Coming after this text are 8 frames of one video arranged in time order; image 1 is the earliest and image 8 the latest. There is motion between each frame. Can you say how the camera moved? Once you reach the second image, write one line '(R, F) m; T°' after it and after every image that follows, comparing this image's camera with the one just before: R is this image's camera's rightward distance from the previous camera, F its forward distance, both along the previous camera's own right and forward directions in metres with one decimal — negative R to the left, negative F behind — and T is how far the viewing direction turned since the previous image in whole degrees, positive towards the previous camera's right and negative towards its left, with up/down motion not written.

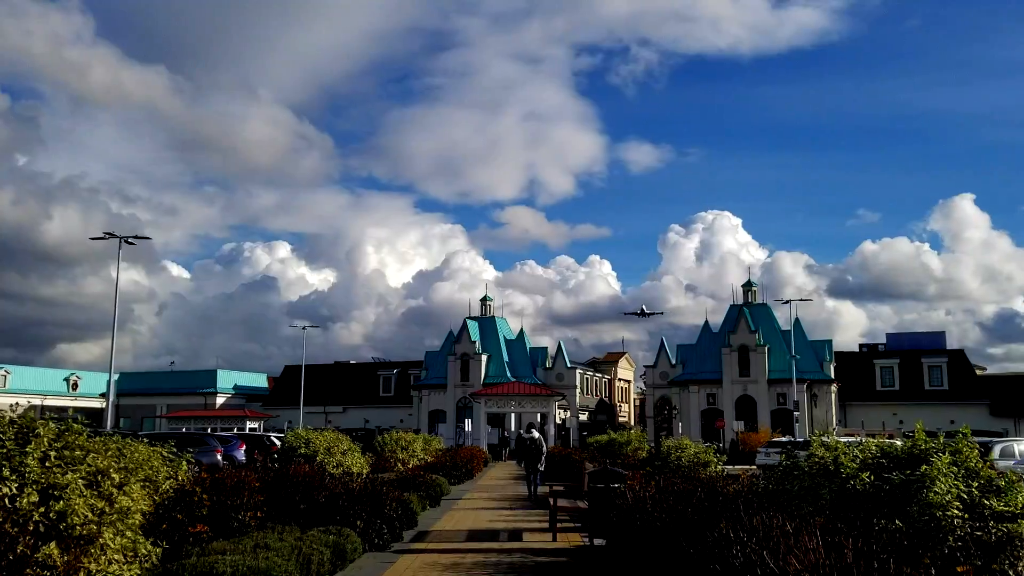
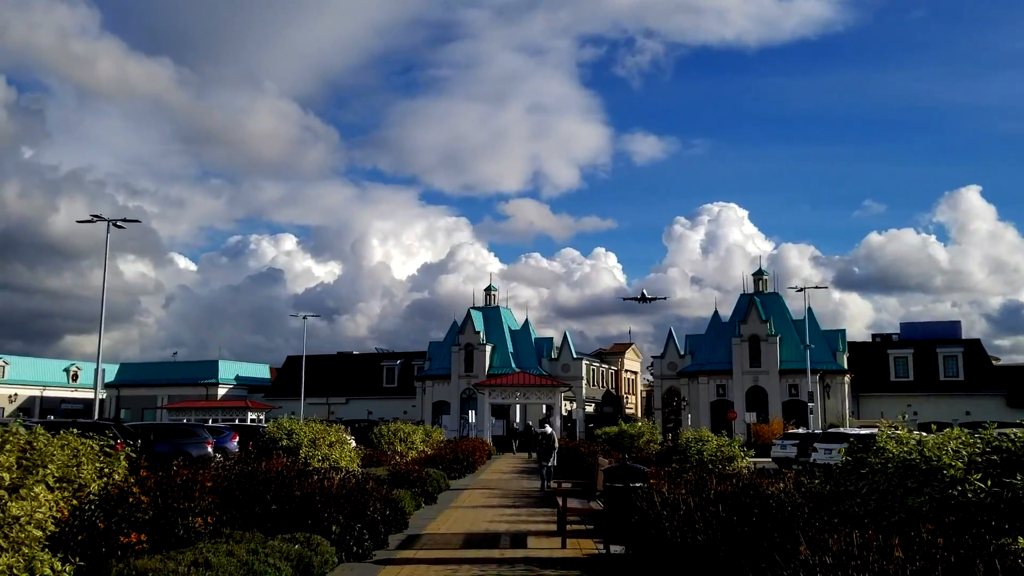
(0.0, +2.0) m; 0°
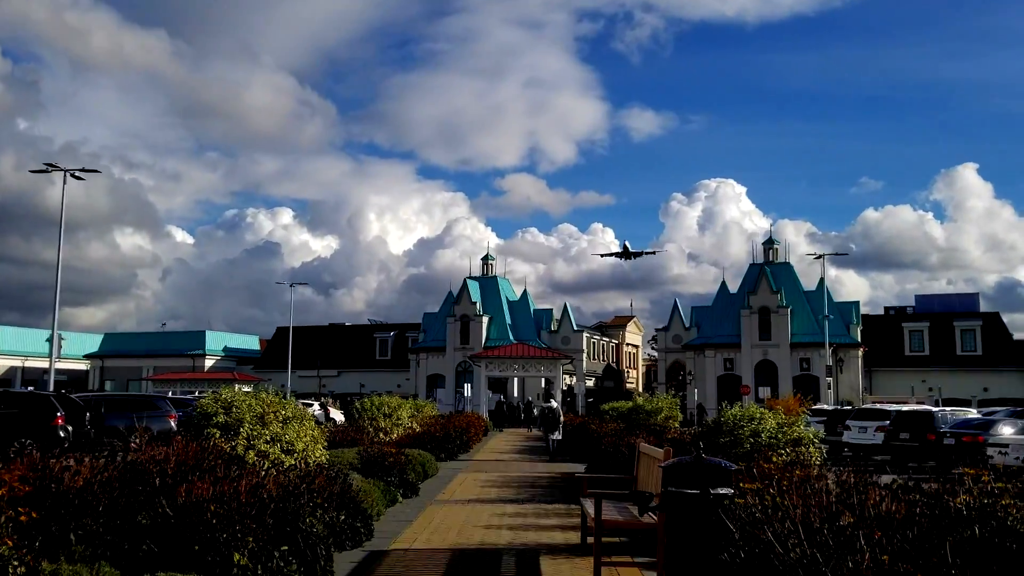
(-0.1, +4.2) m; 0°
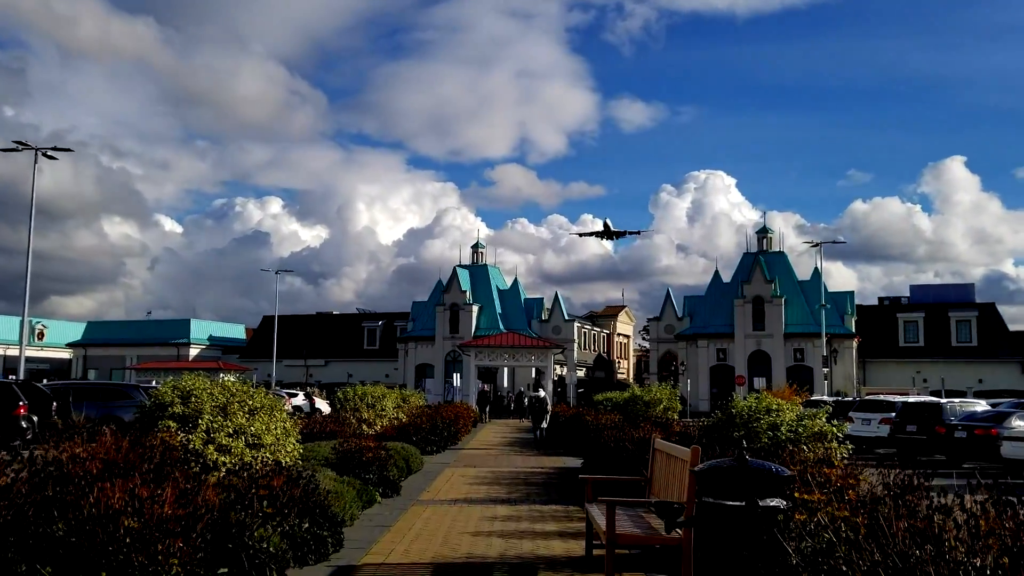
(0.0, +1.5) m; +1°
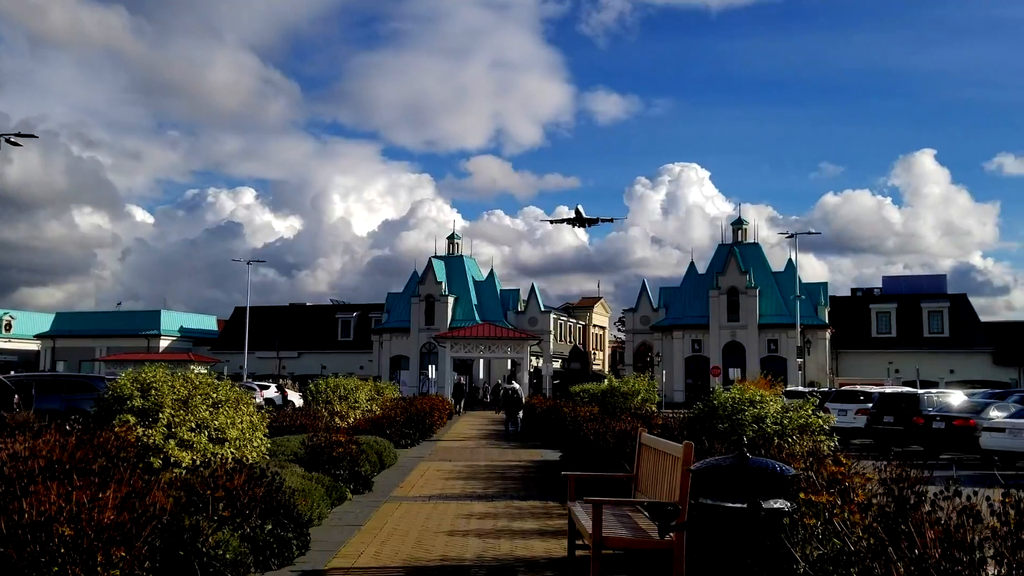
(0.0, +0.5) m; +2°
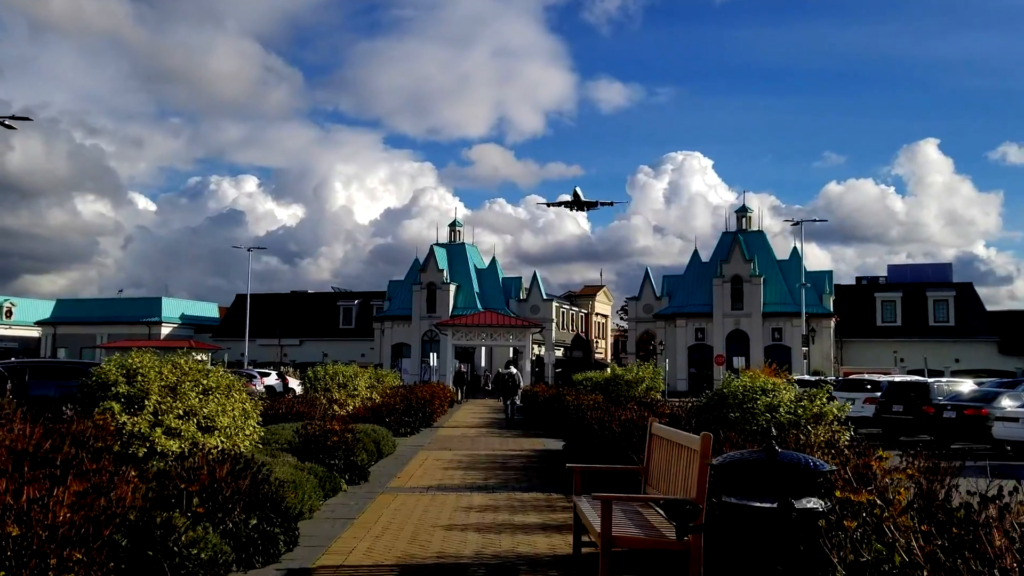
(0.0, +0.5) m; 0°
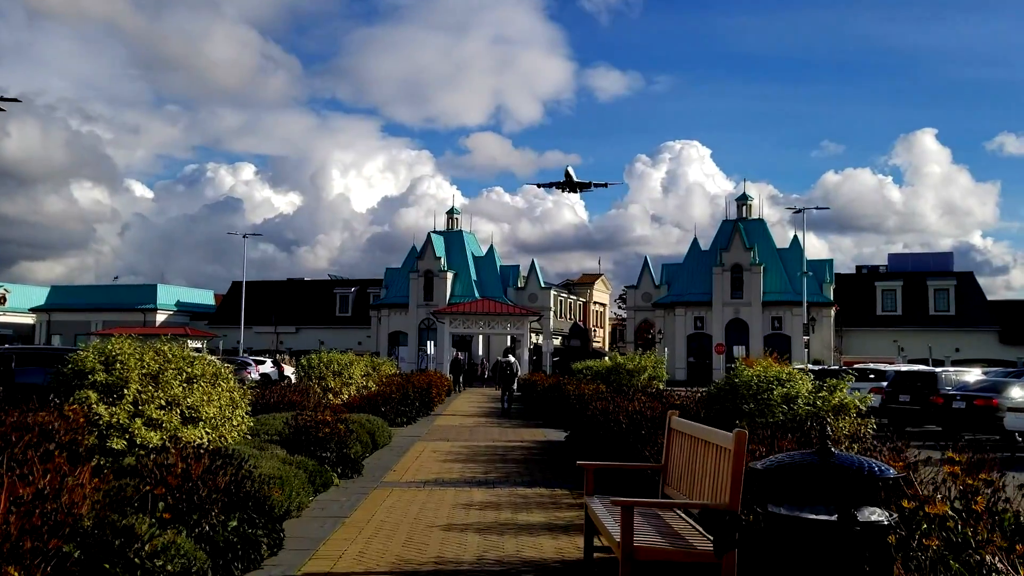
(-0.1, +0.7) m; 0°
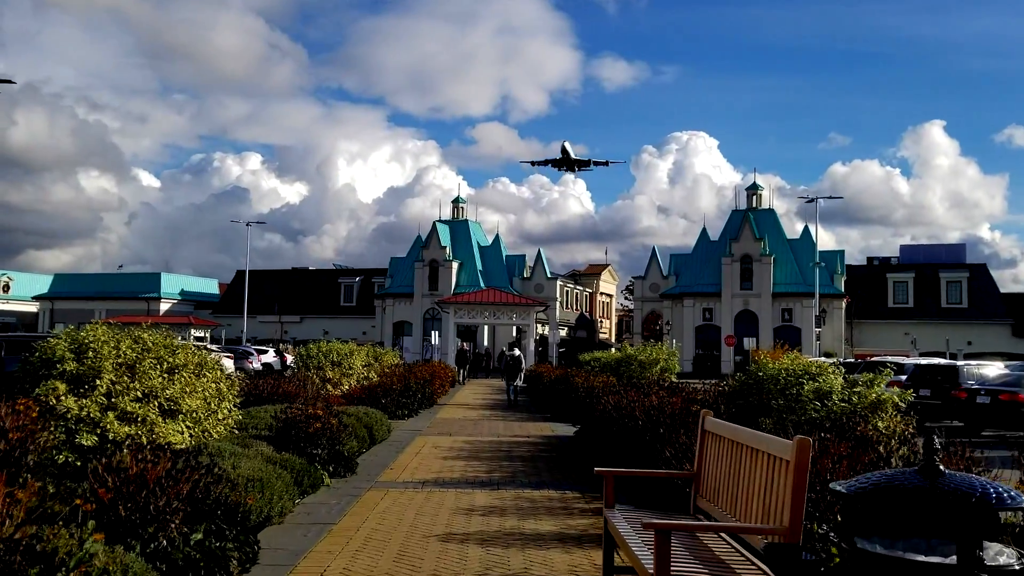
(0.0, +0.9) m; 0°
